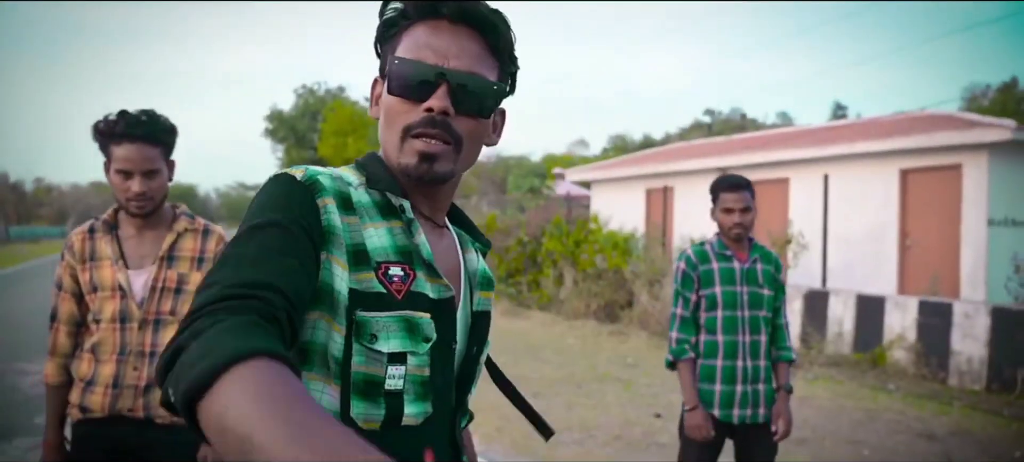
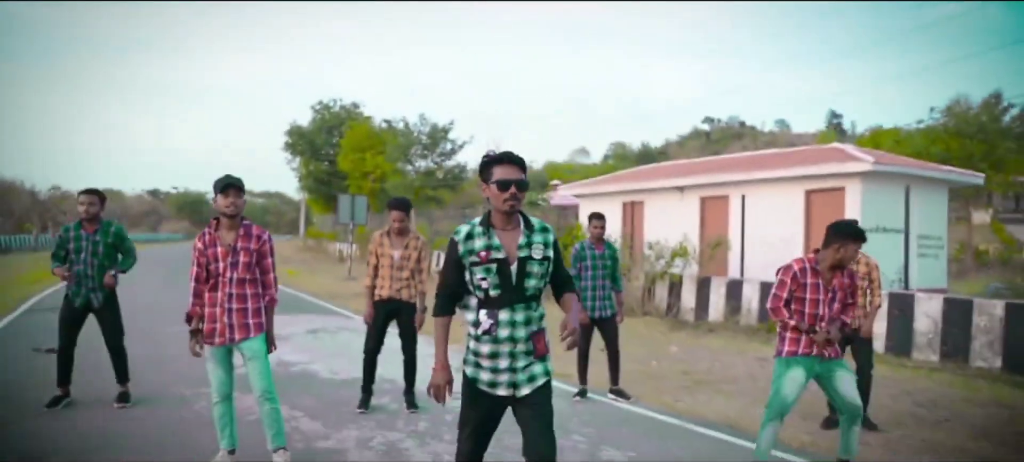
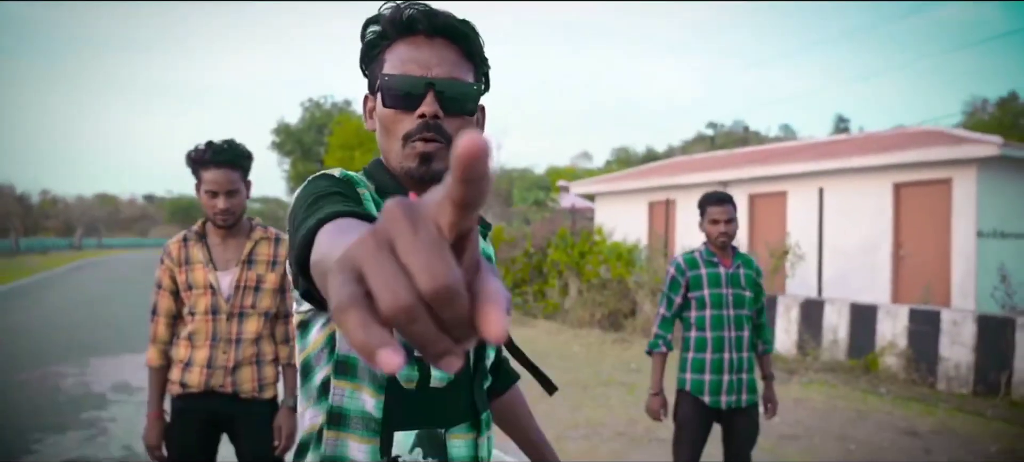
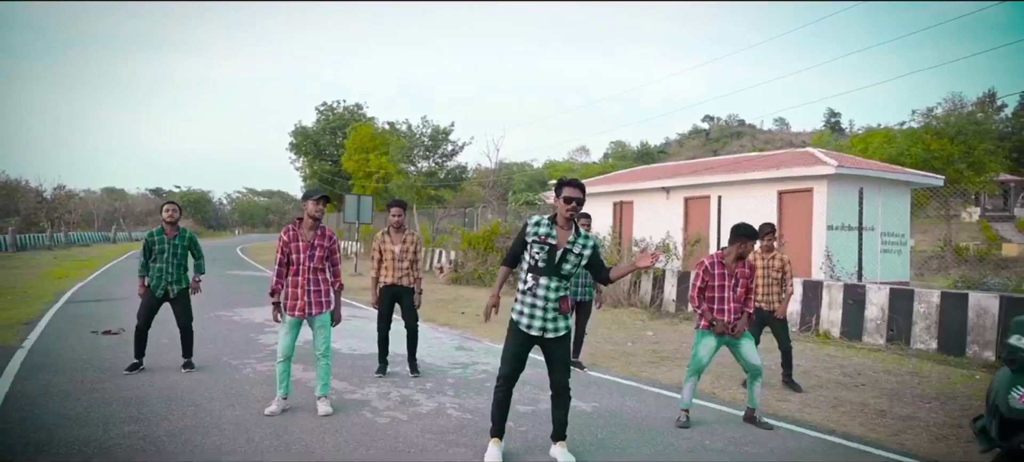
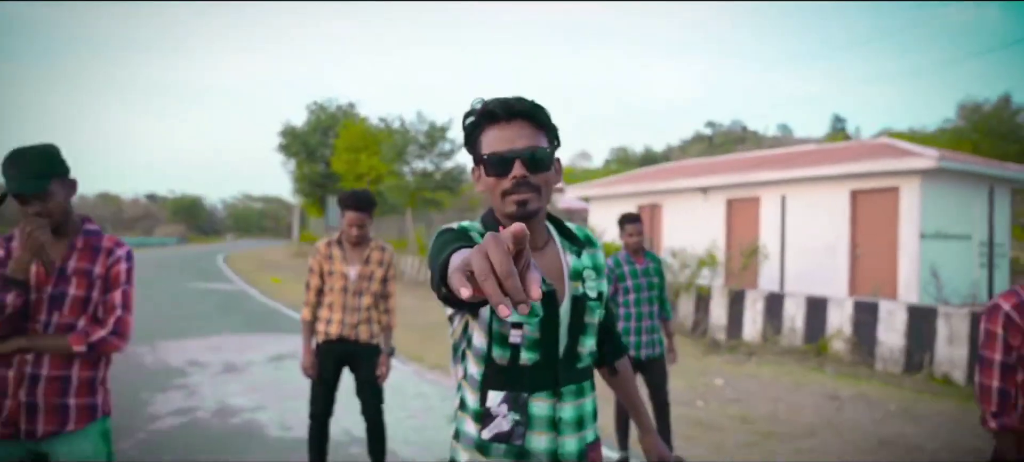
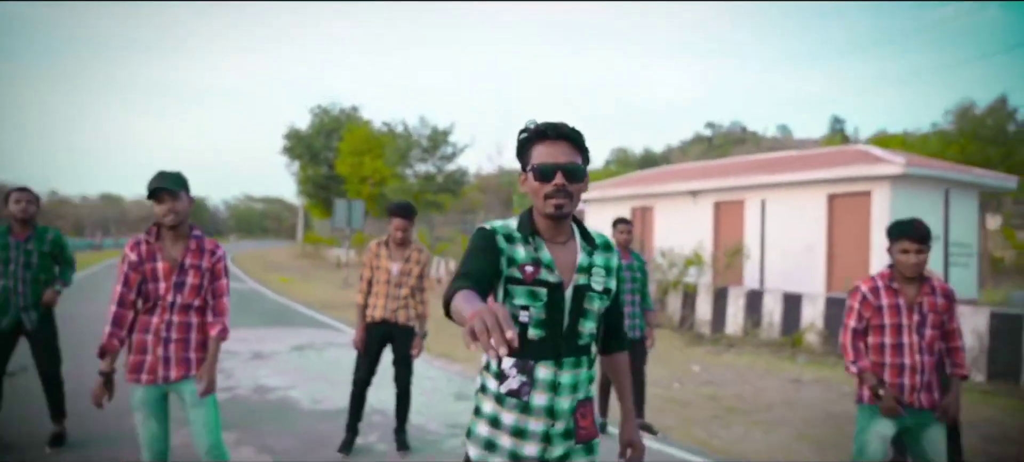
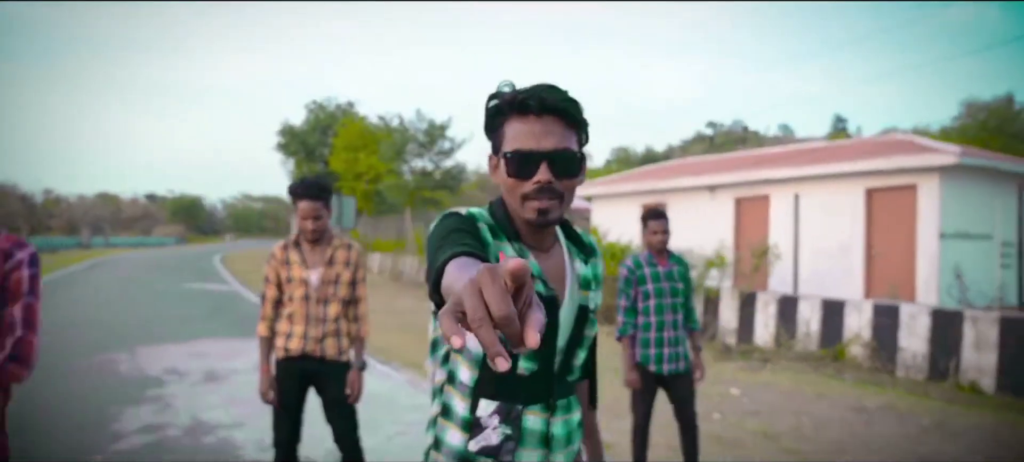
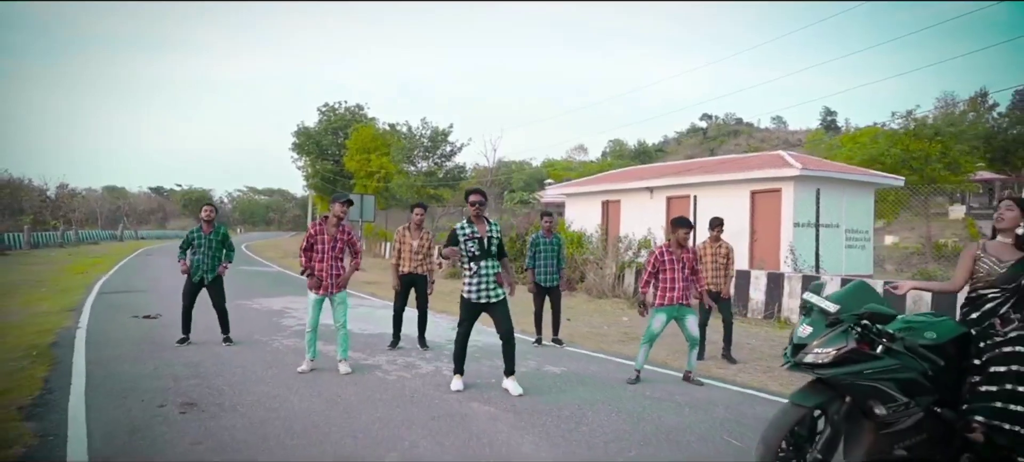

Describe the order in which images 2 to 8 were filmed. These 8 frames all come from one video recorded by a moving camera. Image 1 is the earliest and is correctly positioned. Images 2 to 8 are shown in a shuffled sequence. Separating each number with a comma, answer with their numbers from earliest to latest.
3, 7, 5, 6, 2, 4, 8
